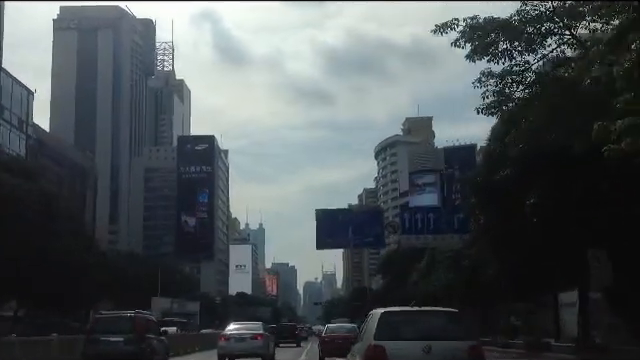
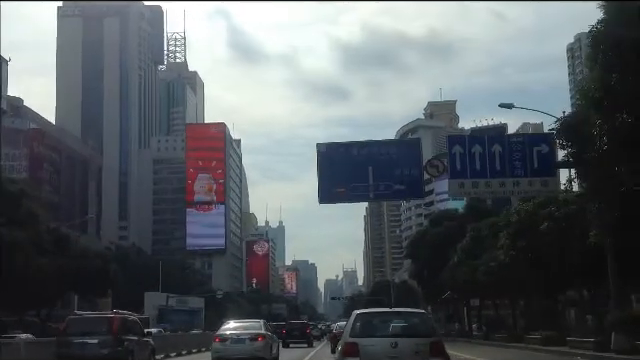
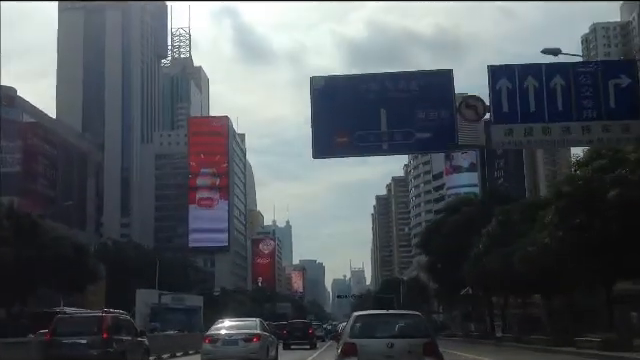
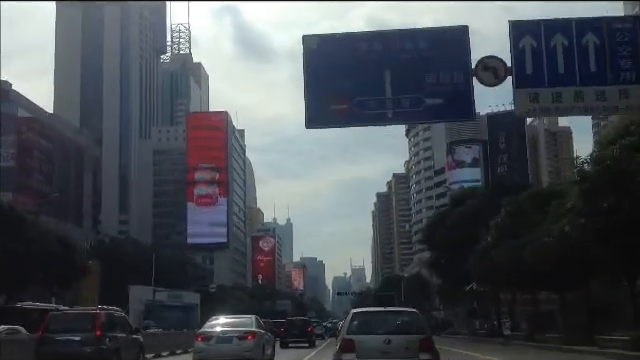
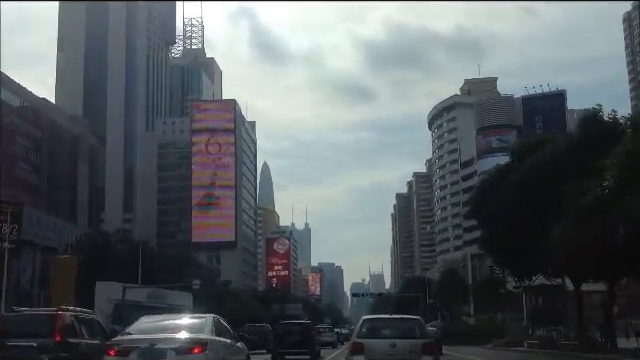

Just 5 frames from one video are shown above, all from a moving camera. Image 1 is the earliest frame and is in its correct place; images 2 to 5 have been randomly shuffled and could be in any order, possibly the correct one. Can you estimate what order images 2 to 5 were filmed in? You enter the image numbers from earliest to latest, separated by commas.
2, 3, 4, 5
